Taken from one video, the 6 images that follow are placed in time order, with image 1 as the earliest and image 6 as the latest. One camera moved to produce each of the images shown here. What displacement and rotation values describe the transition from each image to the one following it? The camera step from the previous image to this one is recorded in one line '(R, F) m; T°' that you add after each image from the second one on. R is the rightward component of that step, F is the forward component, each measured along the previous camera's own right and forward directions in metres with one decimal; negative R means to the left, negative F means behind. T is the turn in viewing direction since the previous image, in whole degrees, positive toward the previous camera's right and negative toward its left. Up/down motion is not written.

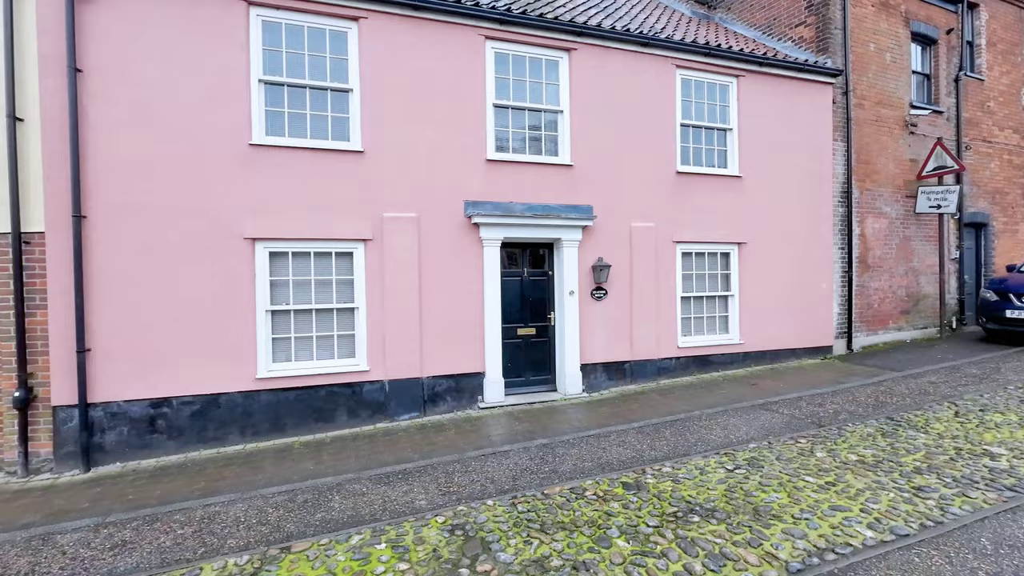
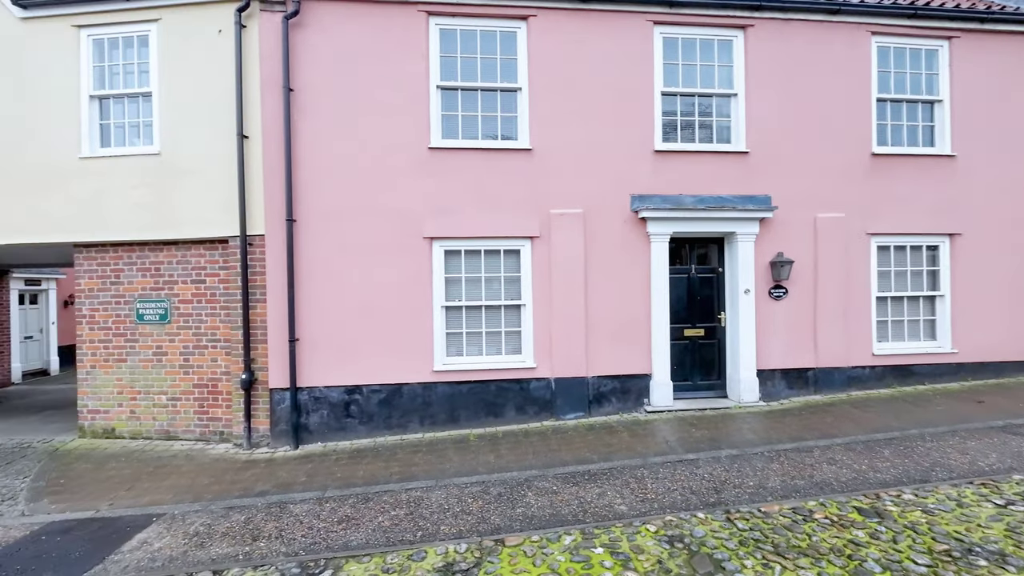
(-0.8, +0.1) m; -13°
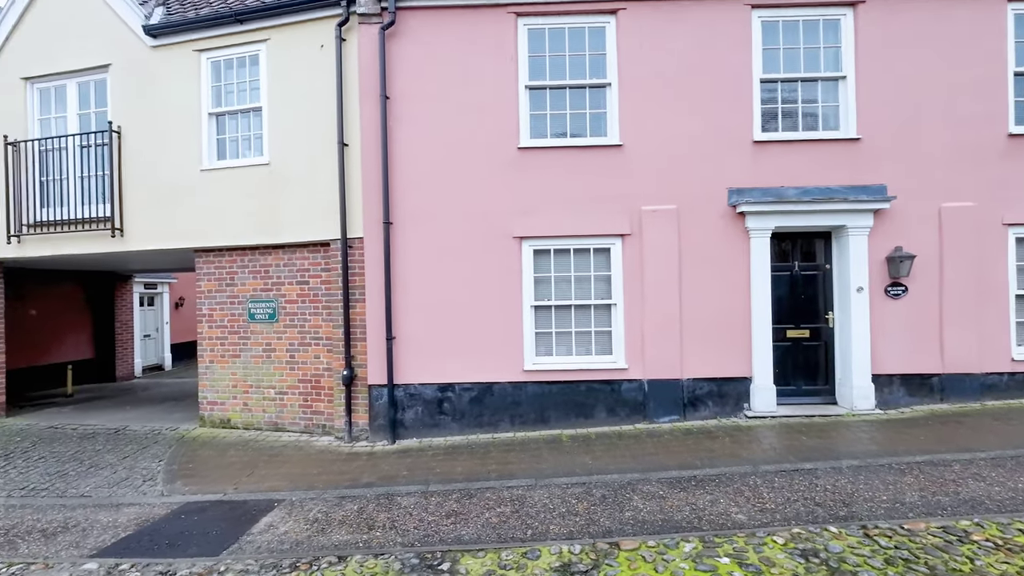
(-0.4, 0.0) m; -7°
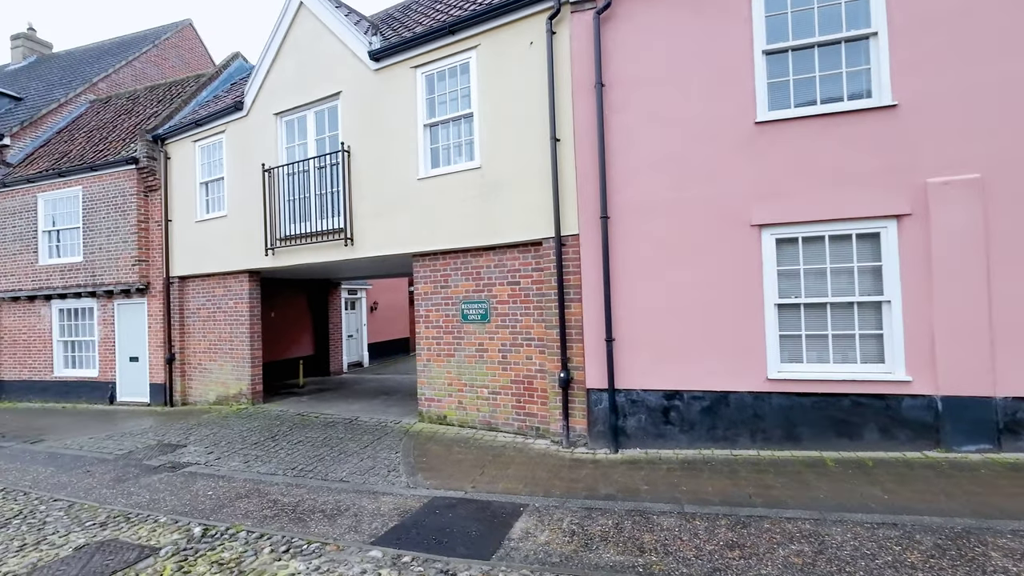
(-1.0, +0.3) m; -16°
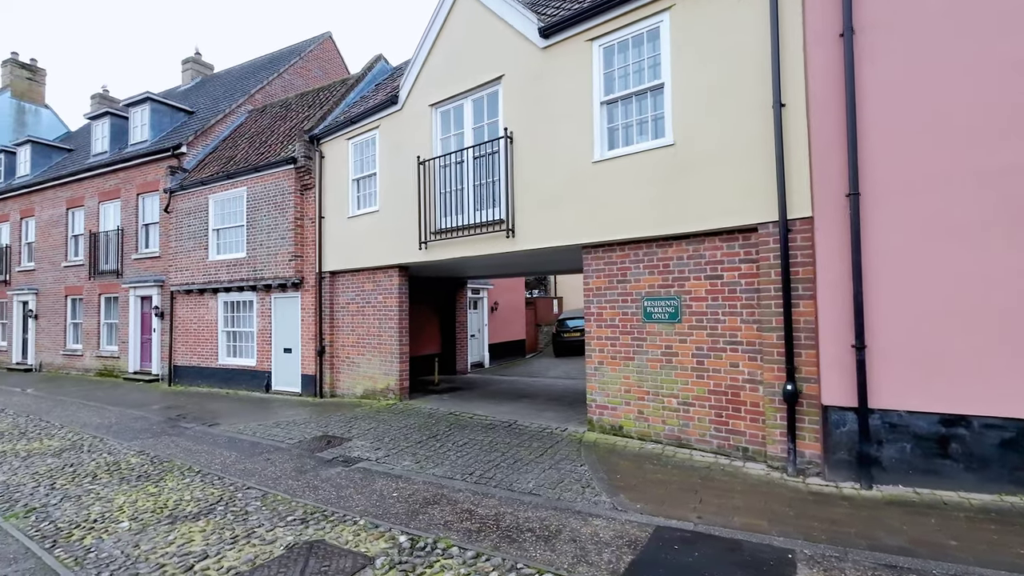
(-1.3, +0.6) m; -10°
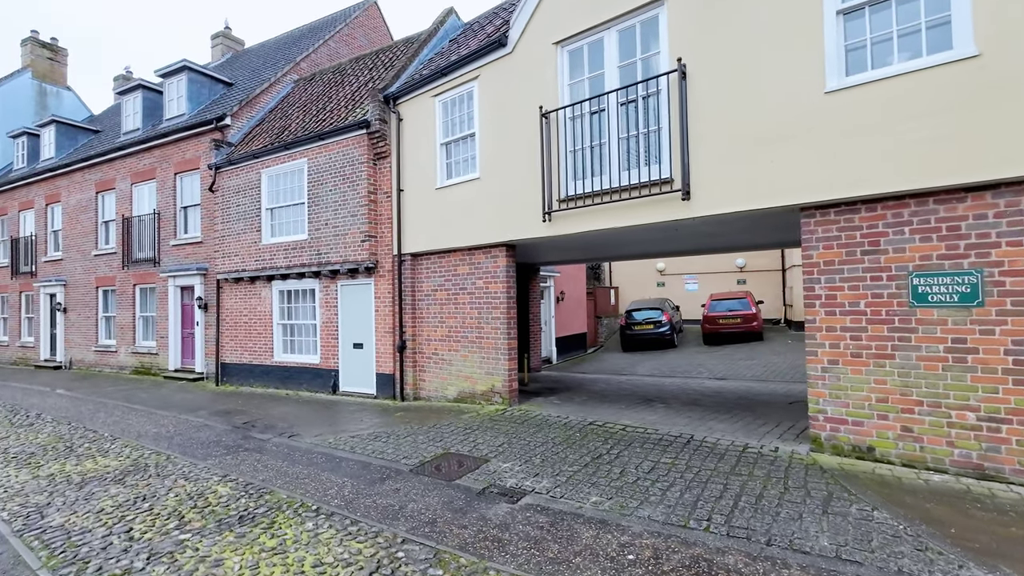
(-2.0, +1.6) m; -1°
